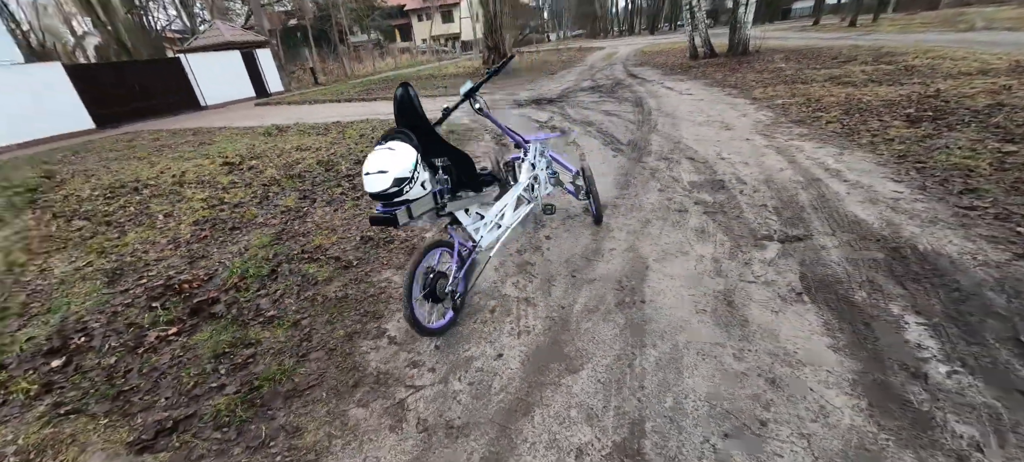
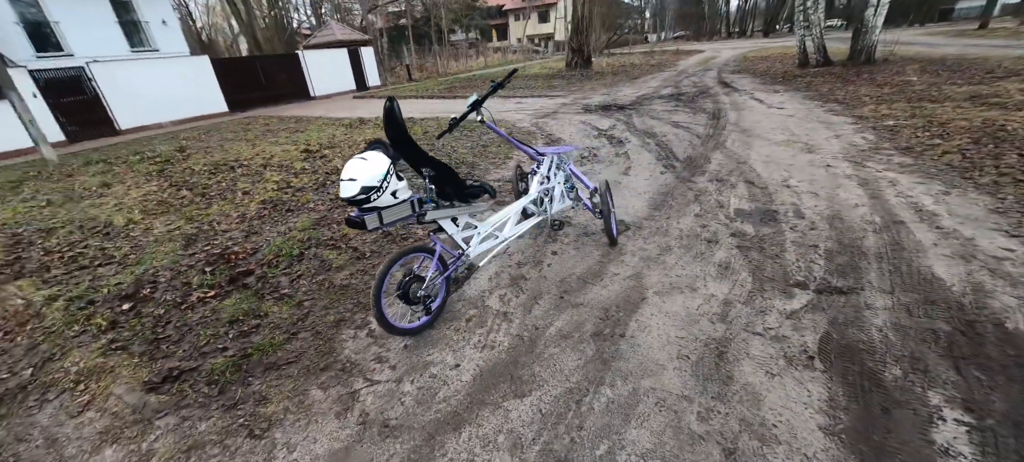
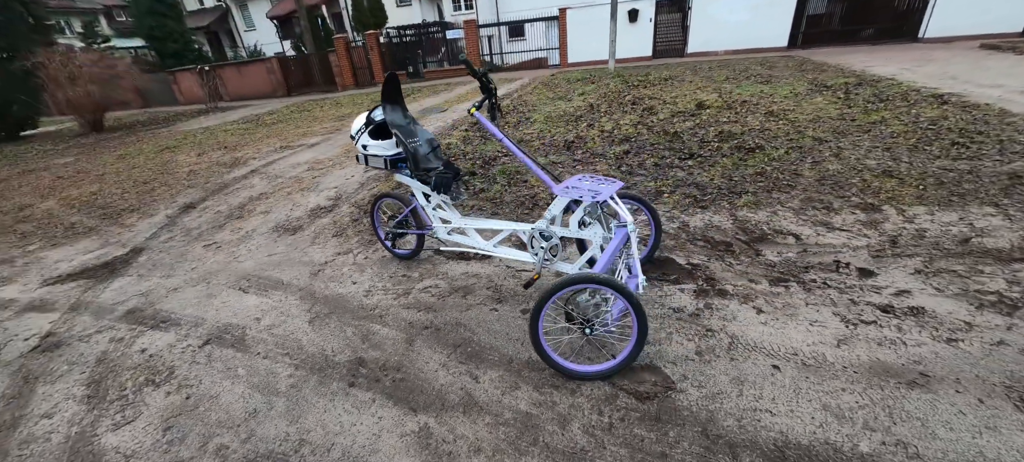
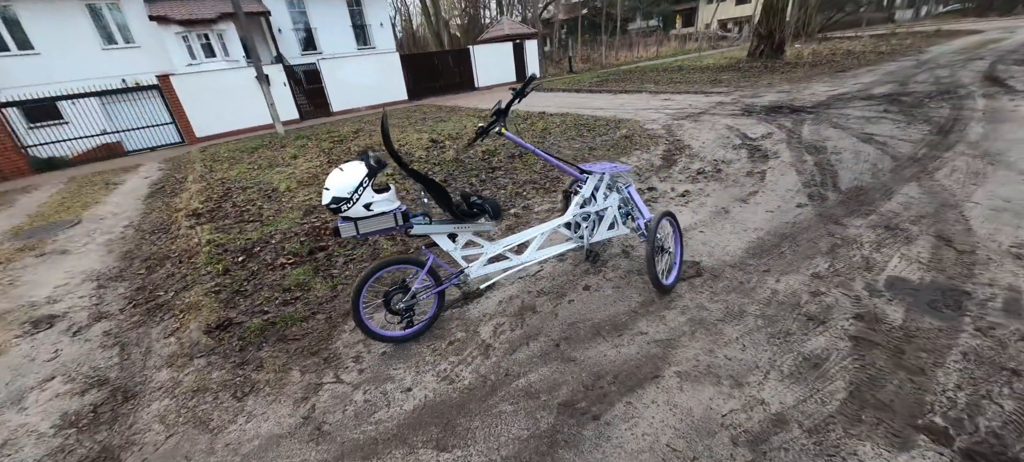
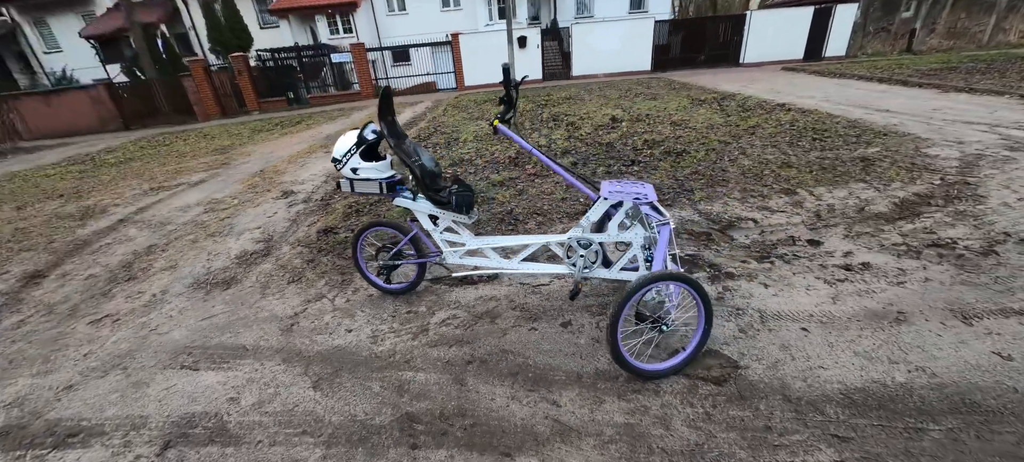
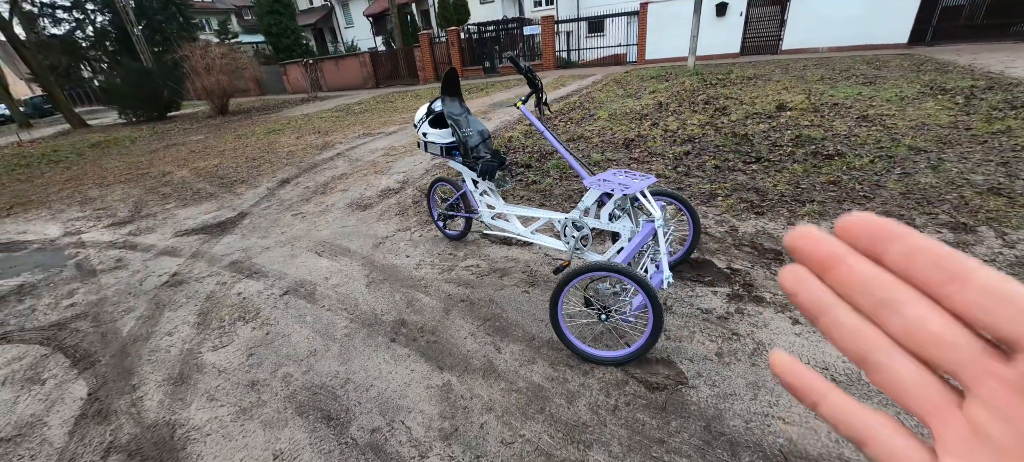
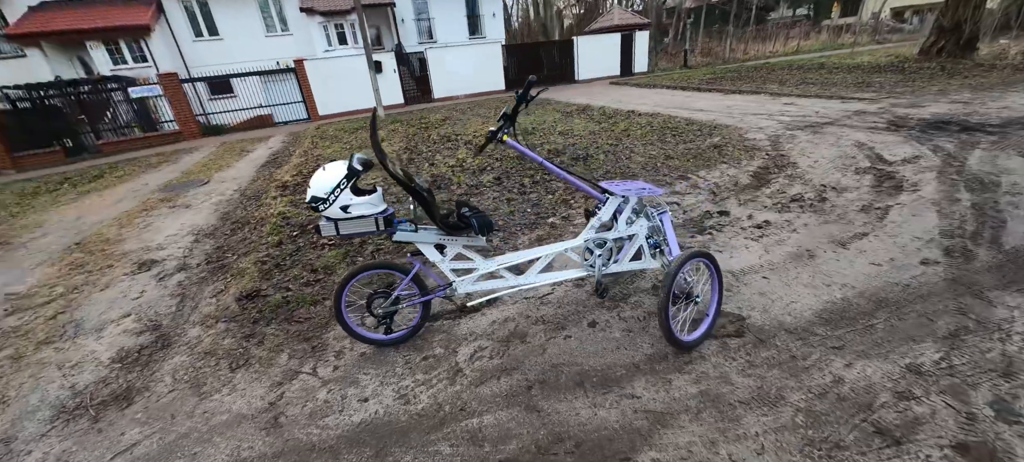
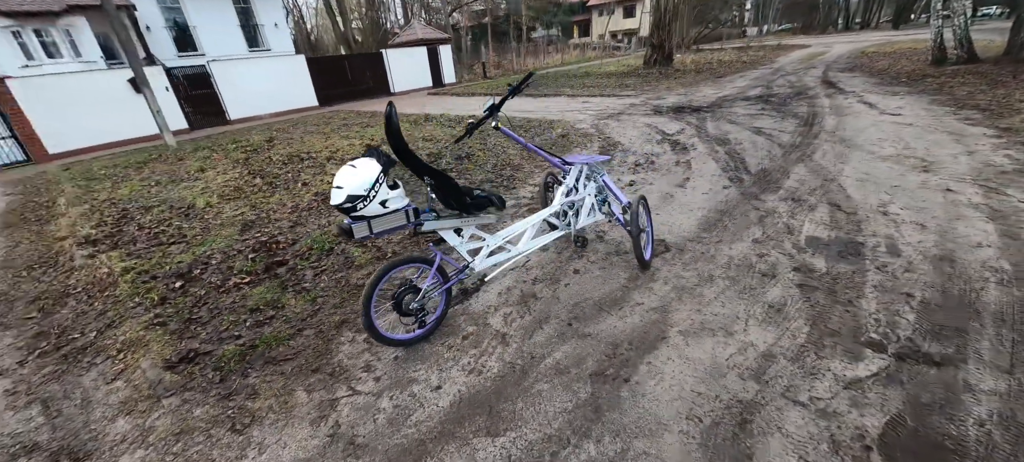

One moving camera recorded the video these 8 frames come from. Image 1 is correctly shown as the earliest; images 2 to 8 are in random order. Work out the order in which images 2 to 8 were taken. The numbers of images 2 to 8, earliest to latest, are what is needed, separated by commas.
2, 8, 4, 7, 5, 3, 6
